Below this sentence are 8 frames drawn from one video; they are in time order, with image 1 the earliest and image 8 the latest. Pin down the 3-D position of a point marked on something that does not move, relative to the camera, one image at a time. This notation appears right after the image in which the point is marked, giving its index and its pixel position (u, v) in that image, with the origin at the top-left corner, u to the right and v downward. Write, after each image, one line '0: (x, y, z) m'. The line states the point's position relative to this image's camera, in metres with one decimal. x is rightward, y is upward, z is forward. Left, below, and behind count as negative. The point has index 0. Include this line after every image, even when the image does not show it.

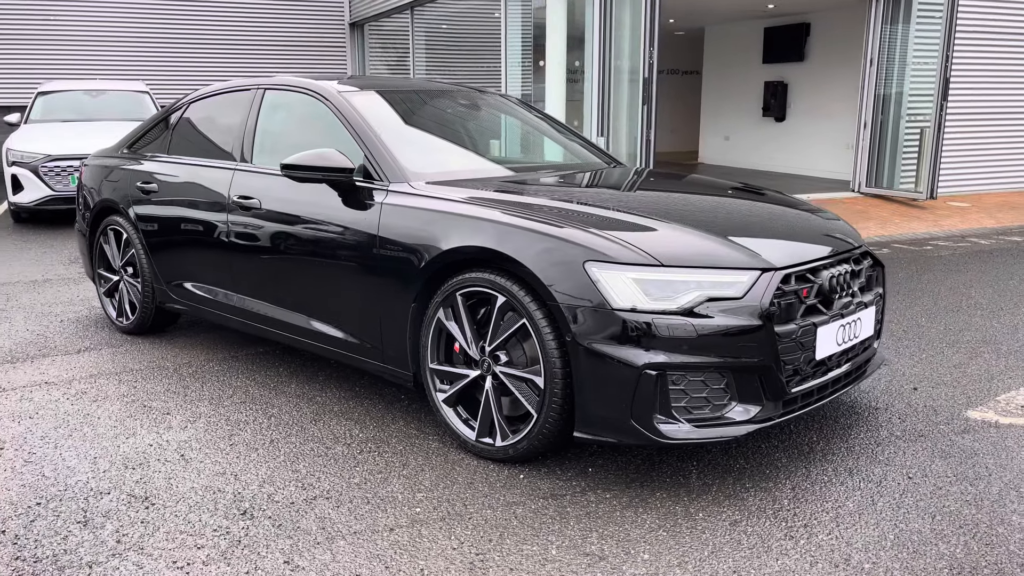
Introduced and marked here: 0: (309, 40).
0: (-4.9, +6.0, +19.4) m
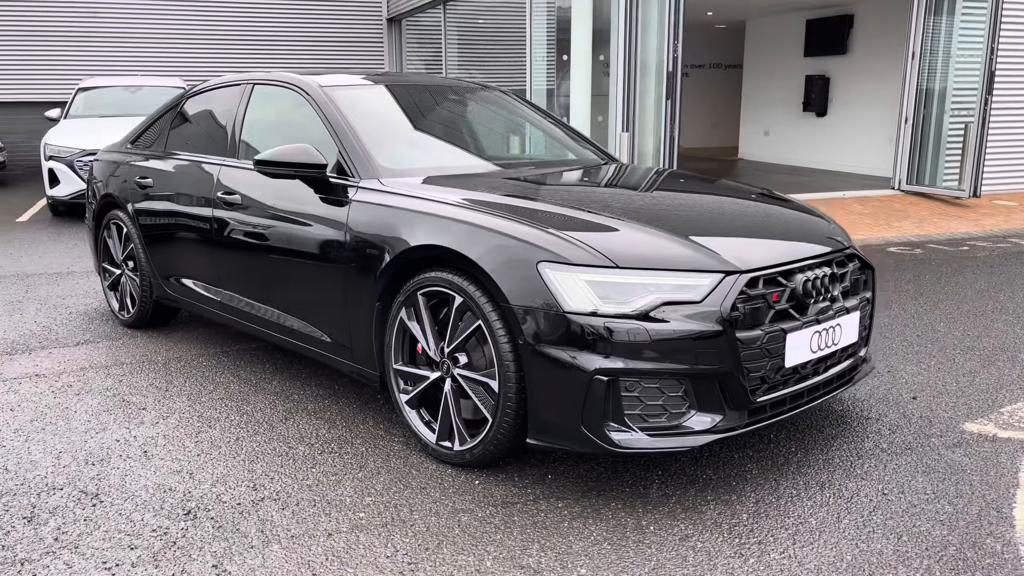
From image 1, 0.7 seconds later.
0: (-4.1, +6.2, +19.5) m
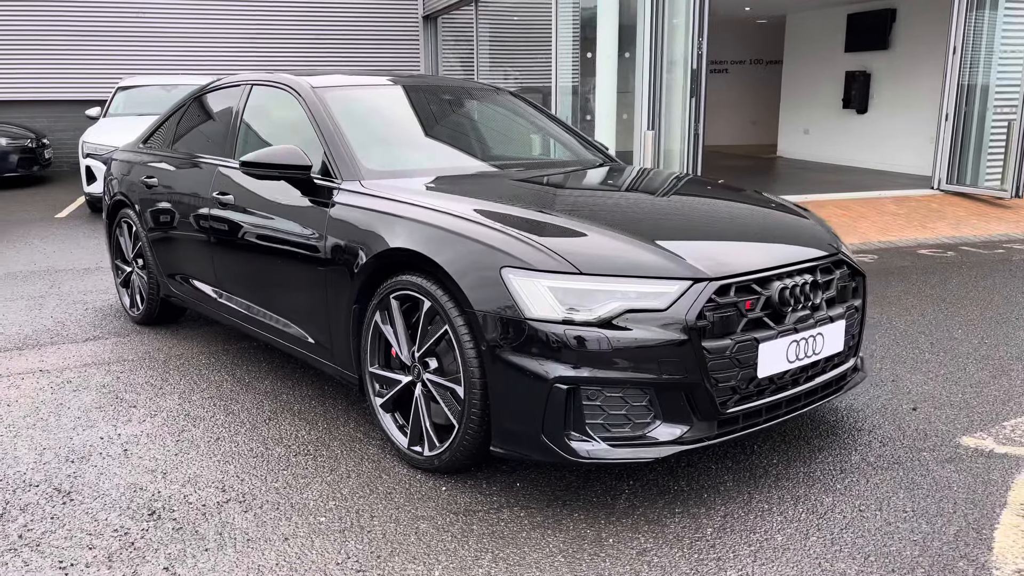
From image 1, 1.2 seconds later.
0: (-3.3, +6.2, +19.6) m
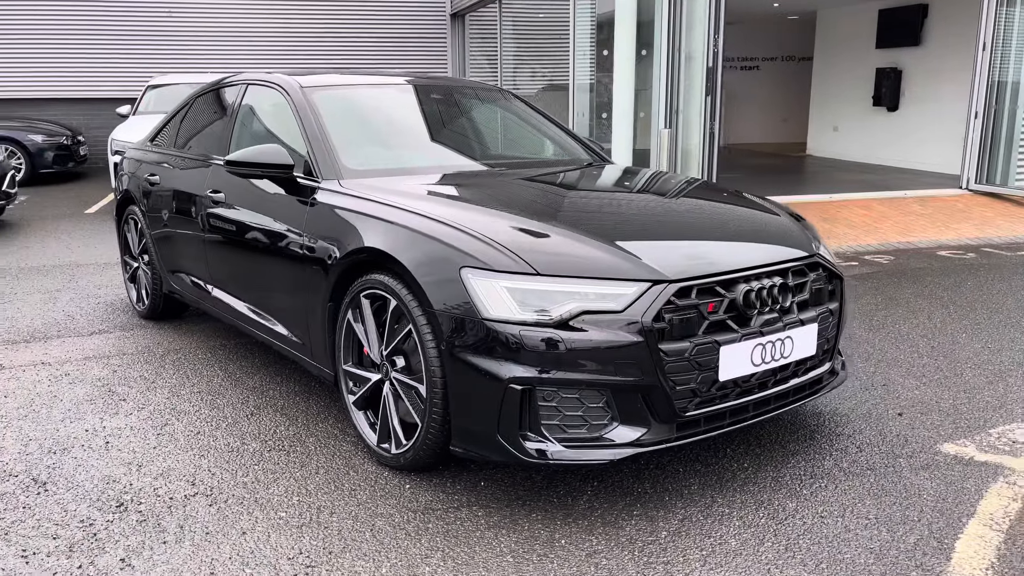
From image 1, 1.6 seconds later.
0: (-2.7, +6.3, +19.7) m
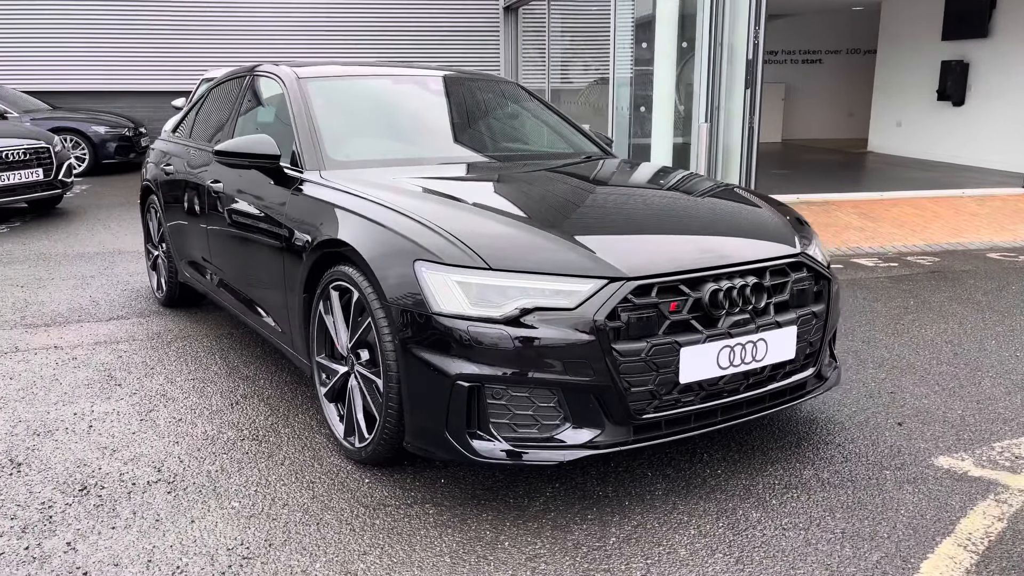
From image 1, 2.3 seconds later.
0: (-1.5, +6.5, +19.8) m
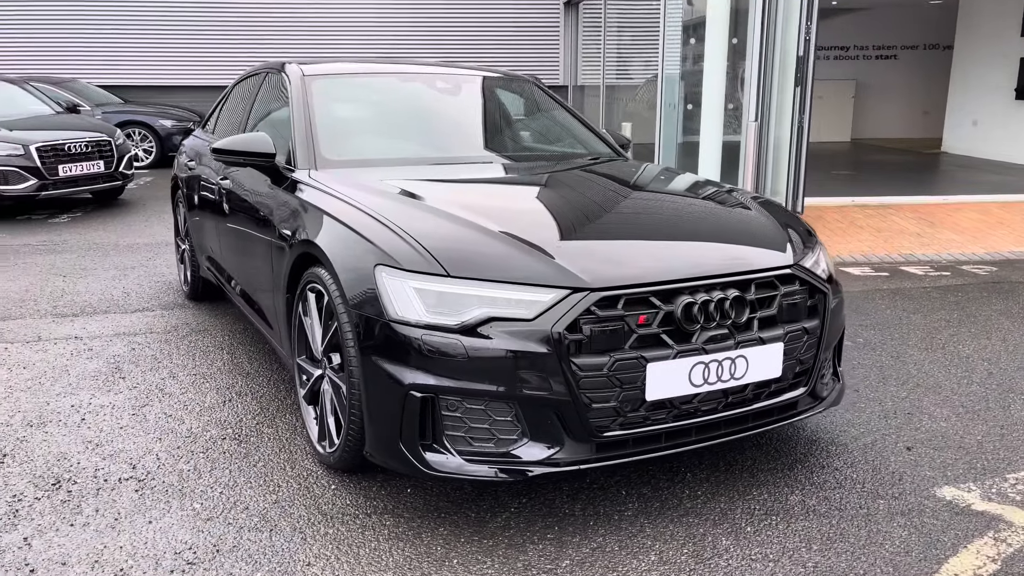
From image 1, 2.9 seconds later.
0: (-0.1, +6.6, +19.7) m
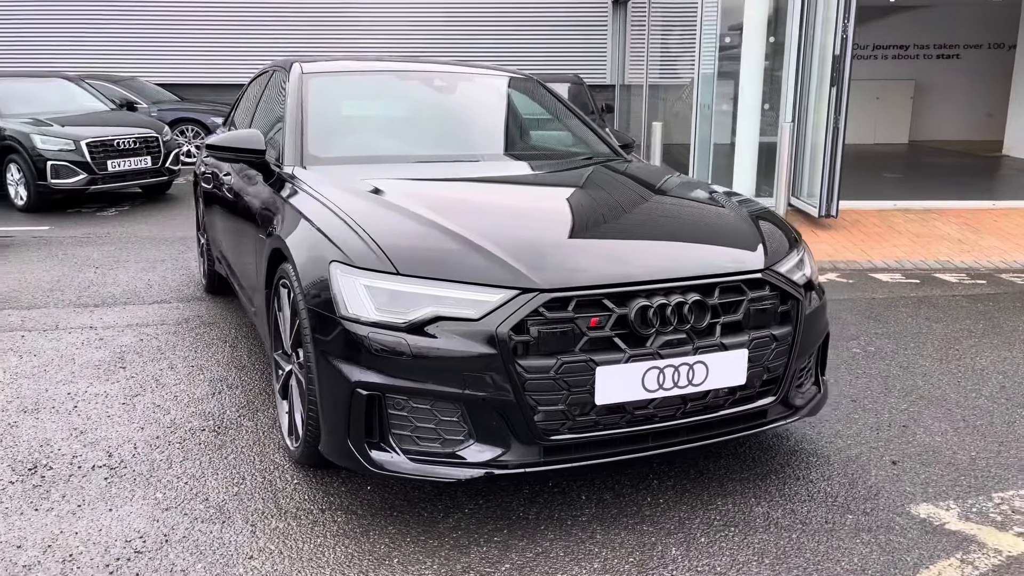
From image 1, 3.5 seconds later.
0: (+1.0, +6.6, +19.6) m
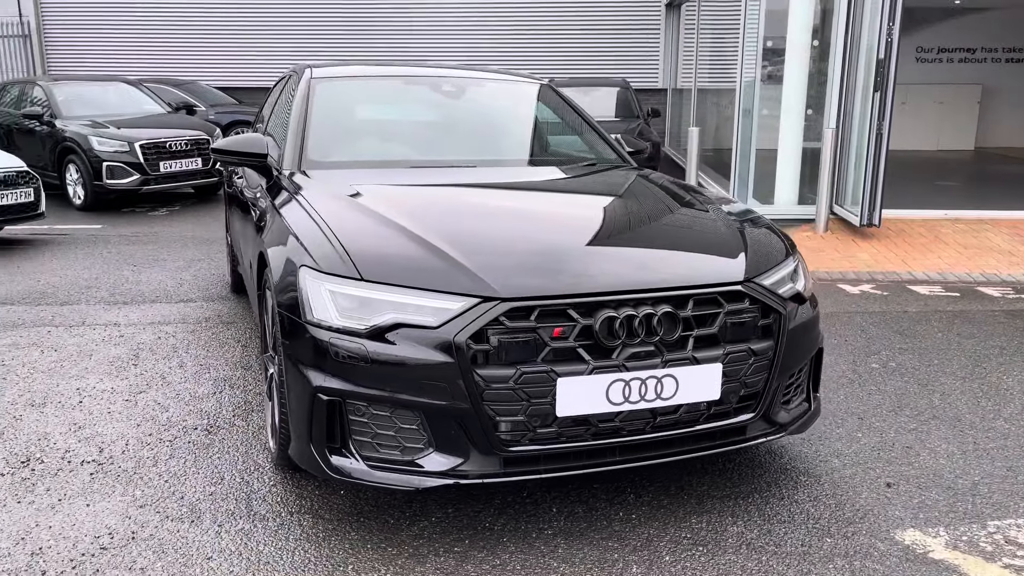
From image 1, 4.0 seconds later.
0: (+2.2, +6.5, +19.5) m
